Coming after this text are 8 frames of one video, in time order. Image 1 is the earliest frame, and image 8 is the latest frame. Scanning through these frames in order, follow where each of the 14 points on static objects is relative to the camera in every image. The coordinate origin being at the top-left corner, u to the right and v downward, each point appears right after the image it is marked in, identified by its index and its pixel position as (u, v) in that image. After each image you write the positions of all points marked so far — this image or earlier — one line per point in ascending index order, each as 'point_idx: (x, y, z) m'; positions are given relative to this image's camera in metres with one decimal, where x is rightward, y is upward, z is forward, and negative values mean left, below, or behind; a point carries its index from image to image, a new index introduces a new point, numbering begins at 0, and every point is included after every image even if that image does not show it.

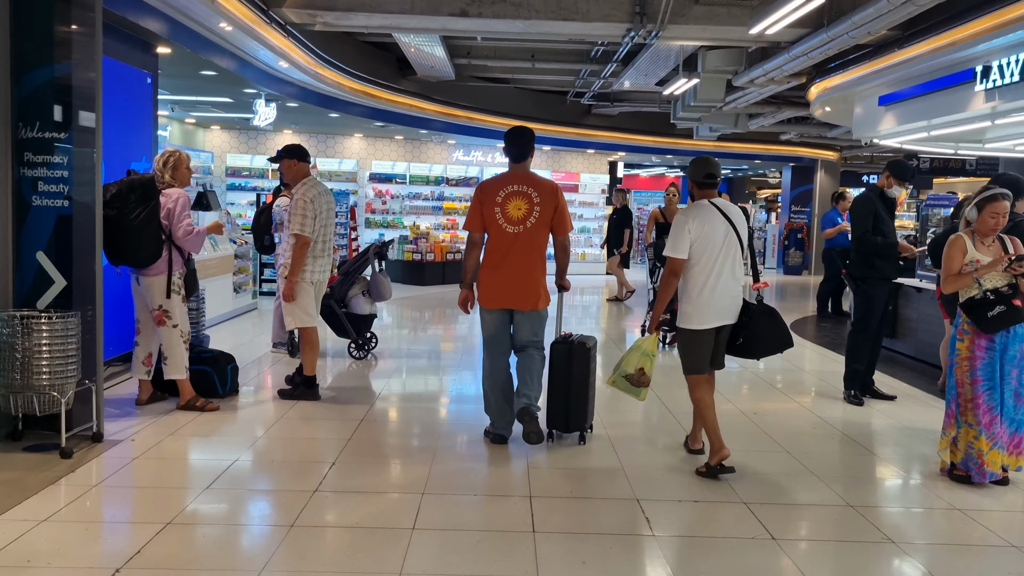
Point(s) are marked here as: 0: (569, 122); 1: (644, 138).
0: (+0.8, +2.3, +12.6) m
1: (+1.9, +2.2, +13.3) m
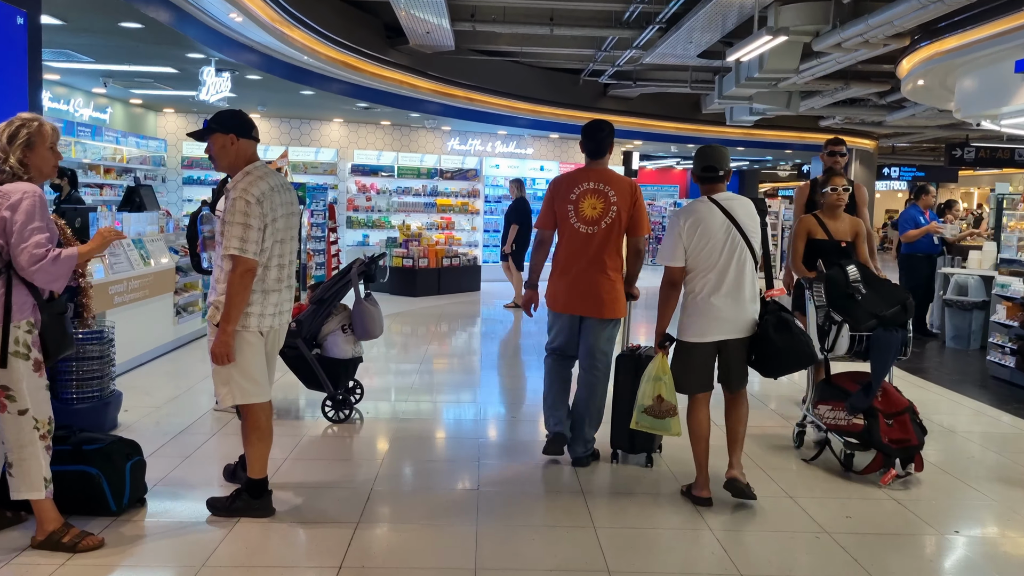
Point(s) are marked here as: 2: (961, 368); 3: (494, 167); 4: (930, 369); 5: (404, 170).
0: (+0.8, +2.2, +10.9) m
1: (+2.0, +2.1, +11.6) m
2: (+3.2, -0.5, +6.3) m
3: (-0.2, +1.6, +11.5) m
4: (+3.0, -0.5, +6.3) m
5: (-1.3, +1.4, +10.8) m
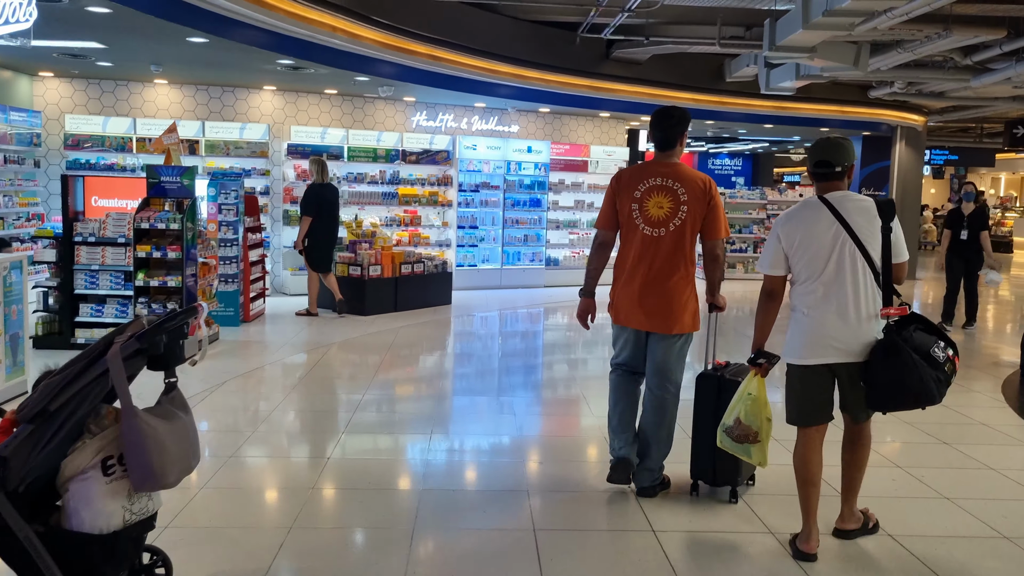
0: (+0.6, +2.1, +8.7) m
1: (+1.8, +2.0, +9.4) m
2: (+3.1, -0.7, +4.2) m
3: (-0.4, +1.5, +9.3) m
4: (+2.8, -0.7, +4.1) m
5: (-1.5, +1.3, +8.6) m
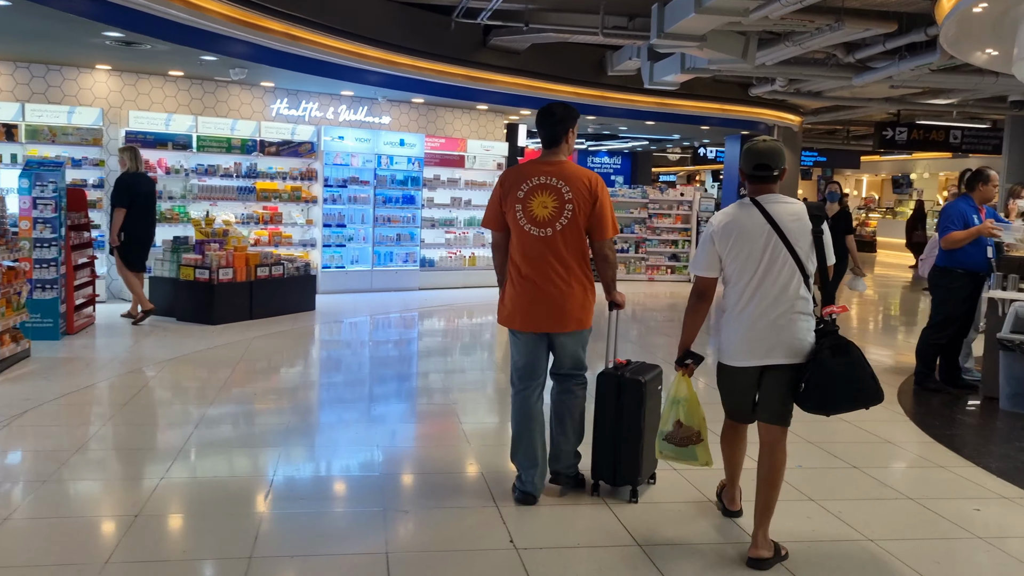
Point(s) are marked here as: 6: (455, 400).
0: (-0.5, +2.1, +8.1) m
1: (+0.5, +2.0, +9.0) m
2: (+2.5, -0.7, +4.0) m
3: (-1.7, +1.4, +8.5) m
4: (+2.3, -0.7, +3.9) m
5: (-2.7, +1.3, +7.8) m
6: (-0.4, -0.7, +5.9) m
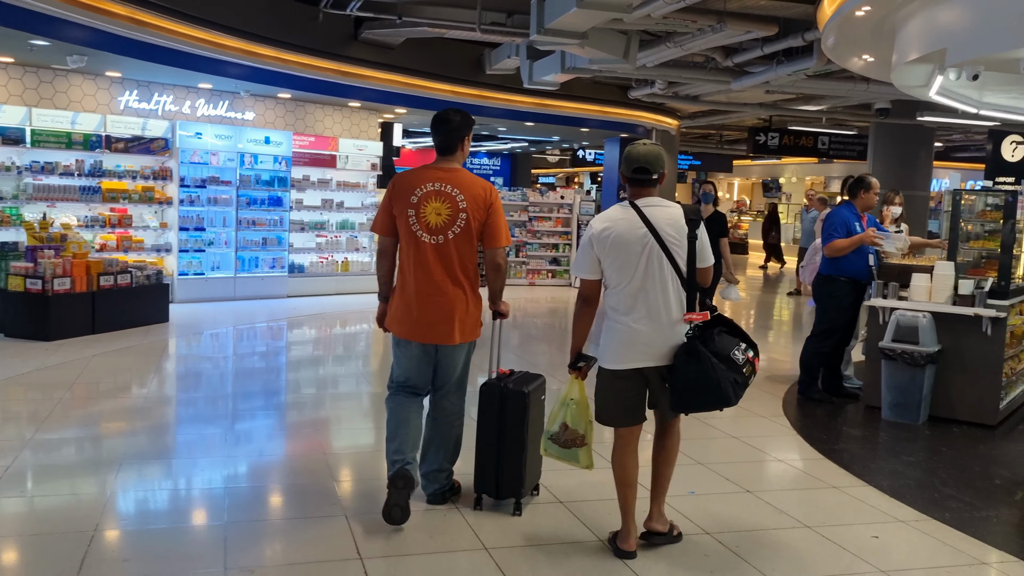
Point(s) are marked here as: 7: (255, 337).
0: (-1.6, +2.0, +7.6) m
1: (-0.7, +2.0, +8.6) m
2: (+2.0, -0.8, +3.9) m
3: (-2.8, +1.3, +7.9) m
4: (+1.7, -0.8, +3.8) m
5: (-3.7, +1.2, +7.0) m
6: (-1.1, -0.8, +5.5) m
7: (-2.1, -0.4, +7.5) m
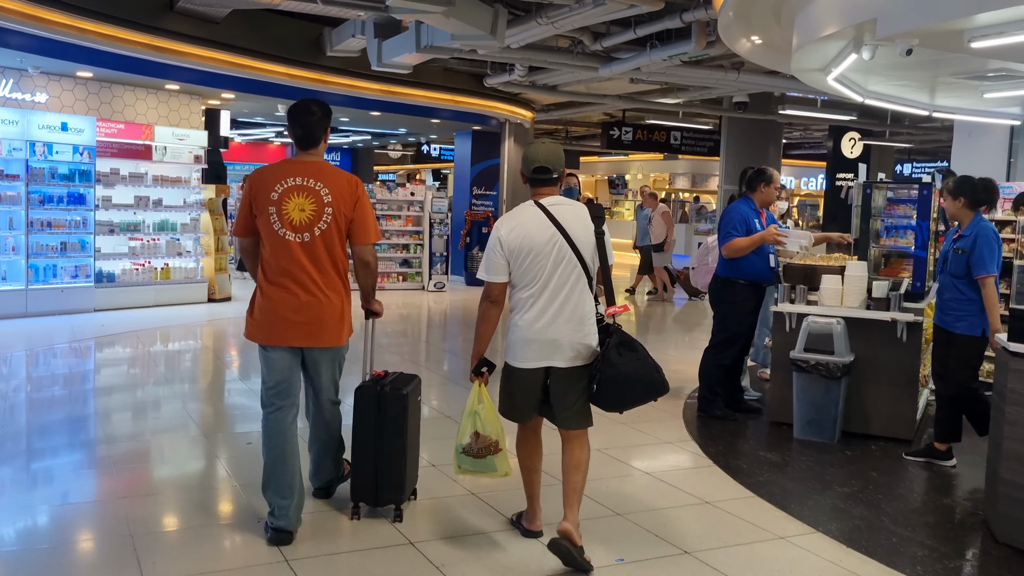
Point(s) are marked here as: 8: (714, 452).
0: (-2.8, +1.9, +6.5) m
1: (-2.1, +1.9, +7.6) m
2: (+1.5, -0.8, +3.4) m
3: (-4.0, +1.2, +6.5) m
4: (+1.3, -0.8, +3.3) m
5: (-4.7, +1.1, +5.5) m
6: (-1.8, -0.9, +4.4) m
7: (-3.2, -0.5, +6.2) m
8: (+0.9, -0.7, +4.0) m
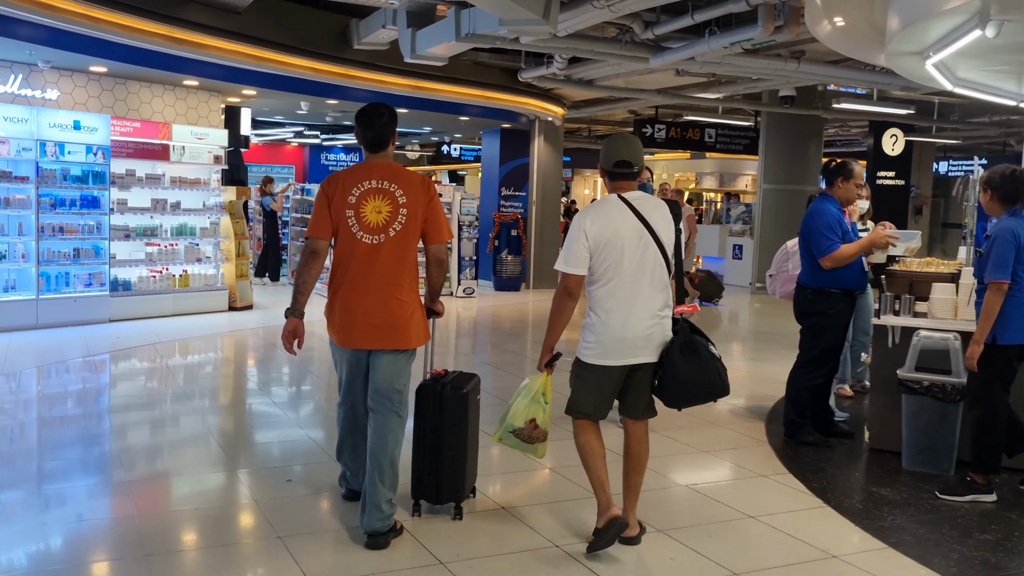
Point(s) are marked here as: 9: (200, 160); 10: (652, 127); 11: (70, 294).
0: (-2.5, +1.9, +6.0) m
1: (-1.7, +1.8, +7.1) m
2: (+1.8, -0.8, +2.9) m
3: (-3.7, +1.2, +6.1) m
4: (+1.5, -0.8, +2.8) m
5: (-4.4, +1.0, +5.0) m
6: (-1.5, -0.9, +4.0) m
7: (-2.9, -0.6, +5.8) m
8: (+1.2, -0.8, +3.5) m
9: (-2.7, +1.1, +7.6) m
10: (+1.8, +2.1, +11.4) m
11: (-3.4, 0.0, +6.9) m
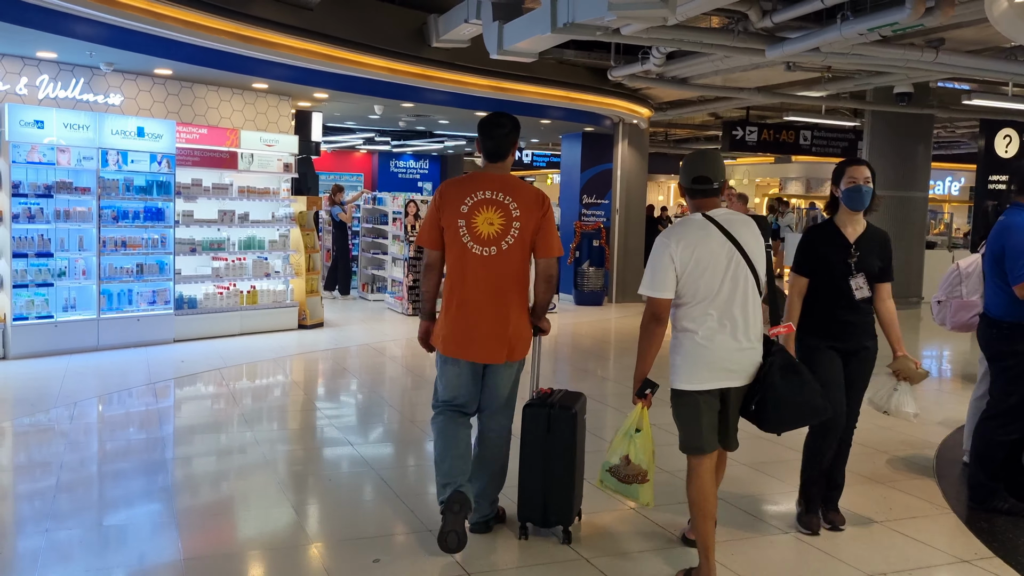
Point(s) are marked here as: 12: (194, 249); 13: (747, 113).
0: (-1.9, +1.7, +5.6) m
1: (-1.1, +1.7, +6.6) m
2: (+2.1, -0.9, +2.2) m
3: (-3.0, +1.0, +5.7) m
4: (+1.9, -0.9, +2.0) m
5: (-3.8, +0.9, +4.7) m
6: (-1.1, -1.0, +3.4) m
7: (-2.3, -0.7, +5.3) m
8: (+1.6, -0.9, +2.8) m
9: (-1.9, +1.0, +7.2) m
10: (+2.7, +1.9, +10.6) m
11: (-2.7, -0.2, +6.5) m
12: (-2.5, +0.3, +7.0) m
13: (+3.0, +2.2, +11.3) m
